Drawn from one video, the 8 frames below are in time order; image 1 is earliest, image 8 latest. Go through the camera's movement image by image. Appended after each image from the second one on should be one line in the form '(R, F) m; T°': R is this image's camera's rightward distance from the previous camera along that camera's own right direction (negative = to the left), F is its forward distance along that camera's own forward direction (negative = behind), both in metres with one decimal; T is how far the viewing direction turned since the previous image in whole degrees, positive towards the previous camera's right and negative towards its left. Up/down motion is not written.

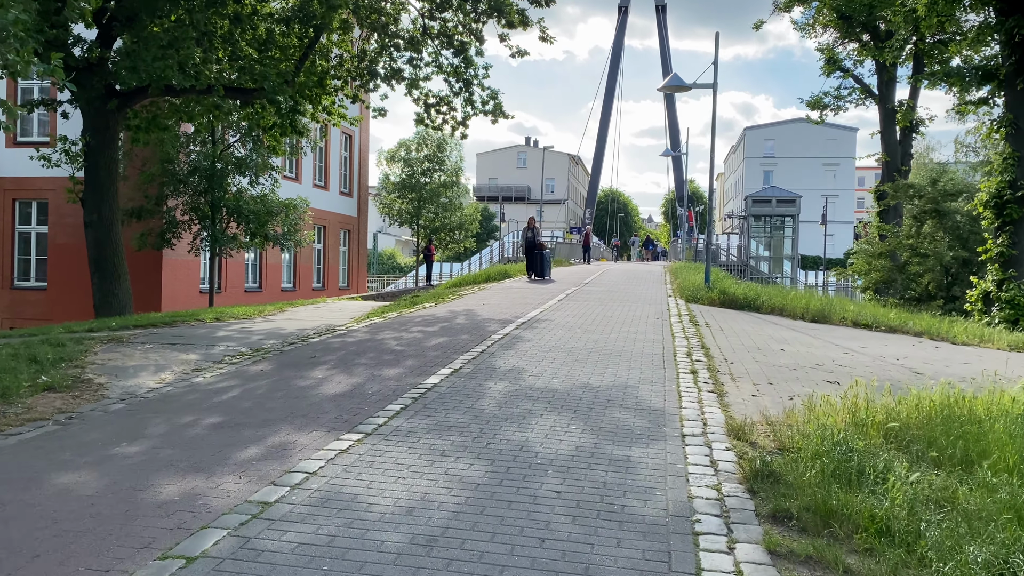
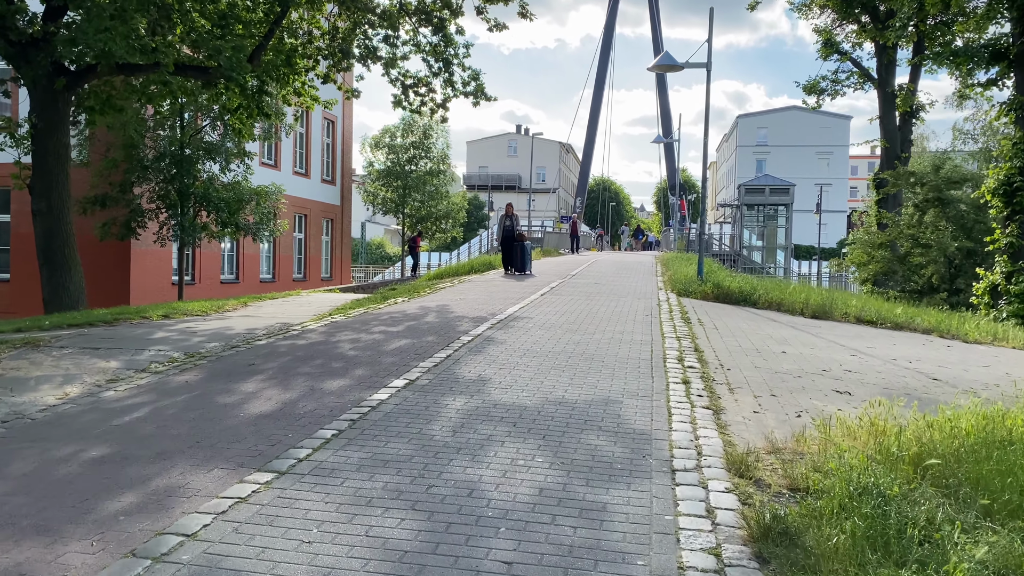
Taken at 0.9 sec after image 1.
(+0.2, +1.1) m; +1°
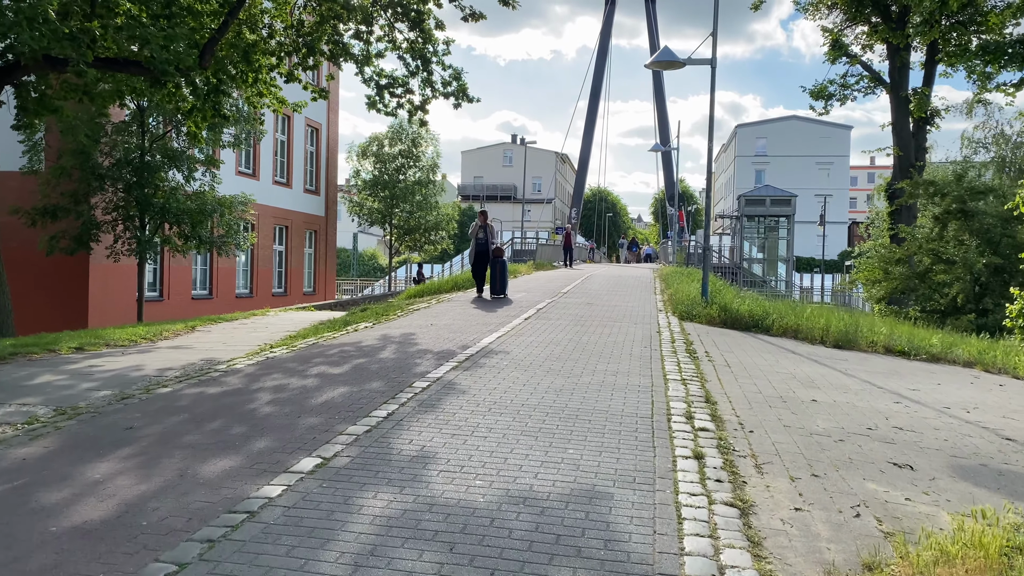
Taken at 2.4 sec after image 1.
(+0.3, +1.8) m; 0°
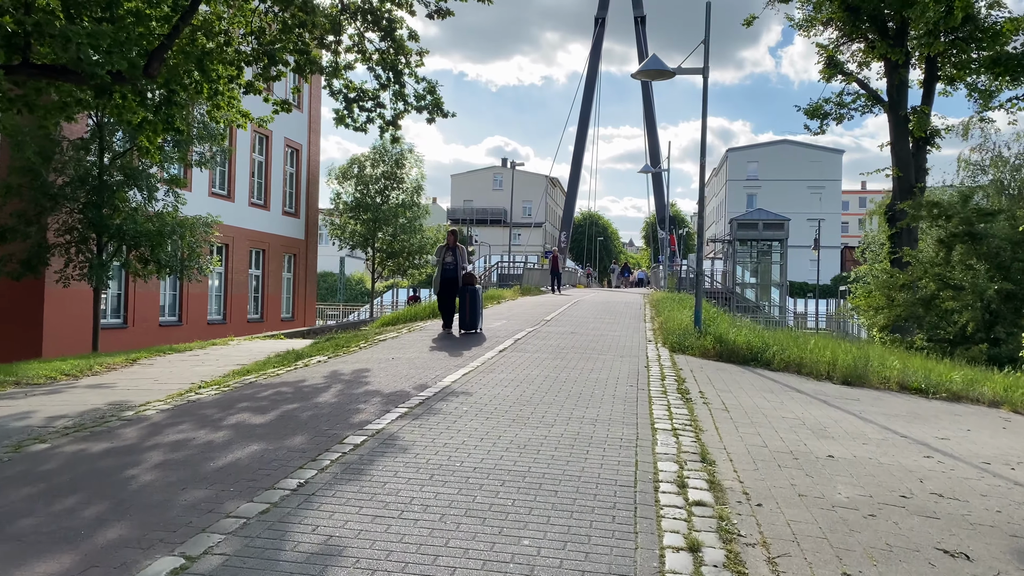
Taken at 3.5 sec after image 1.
(+0.3, +1.3) m; +1°
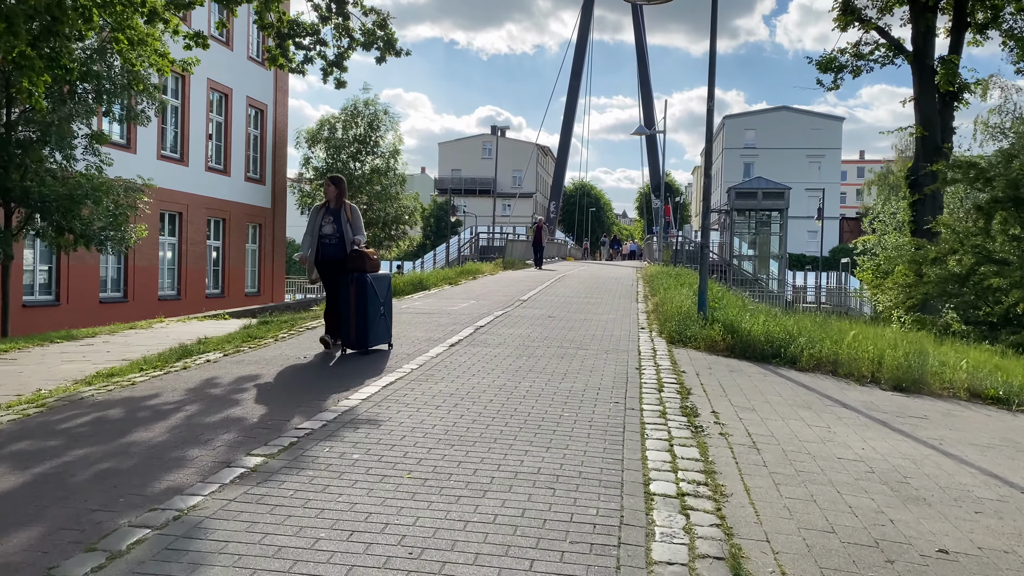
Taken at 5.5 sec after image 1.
(+0.4, +2.6) m; +1°
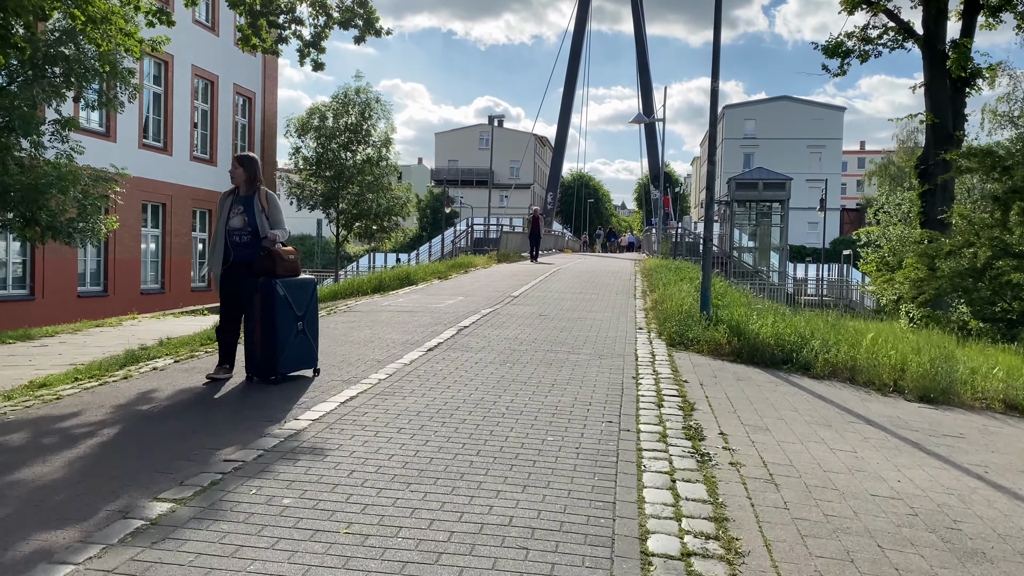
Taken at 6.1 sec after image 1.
(+0.2, +0.9) m; 0°
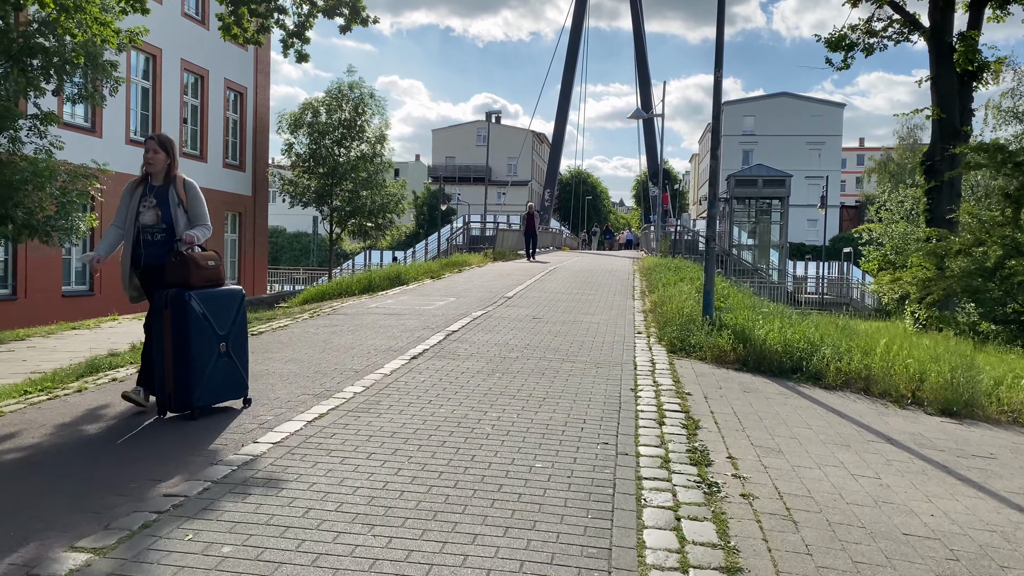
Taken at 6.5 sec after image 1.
(+0.1, +0.6) m; 0°
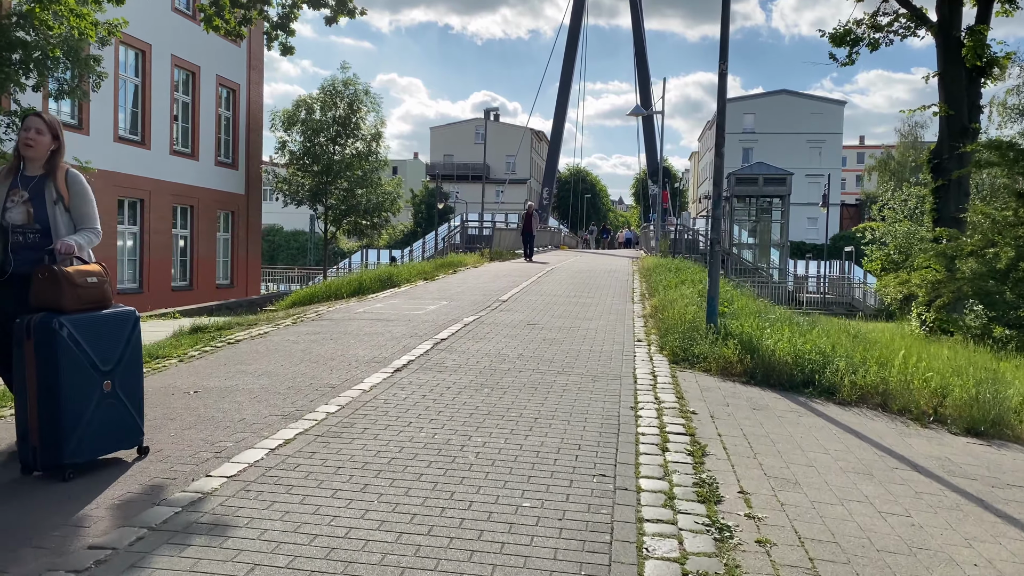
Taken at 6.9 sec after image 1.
(+0.1, +0.5) m; 0°
